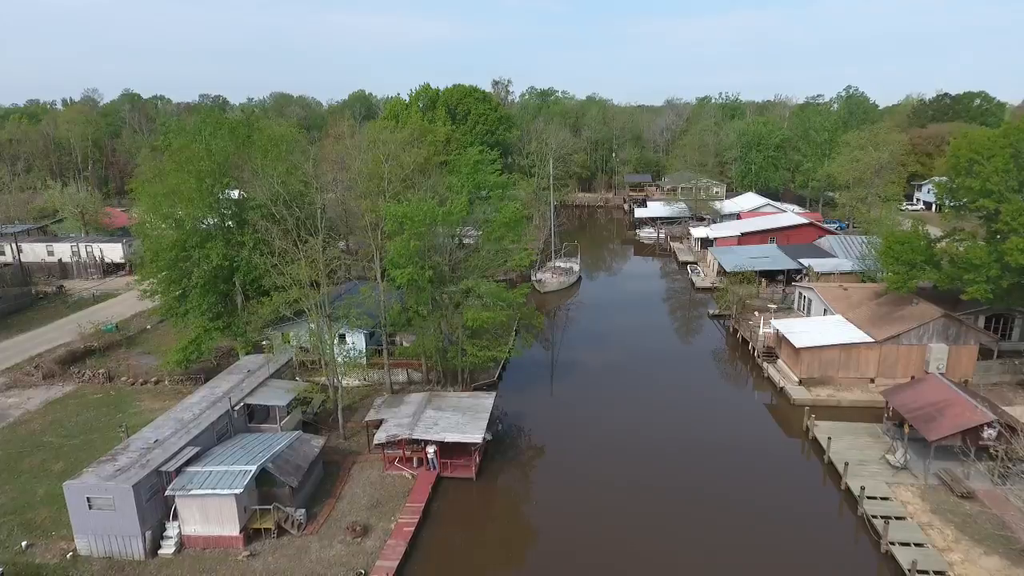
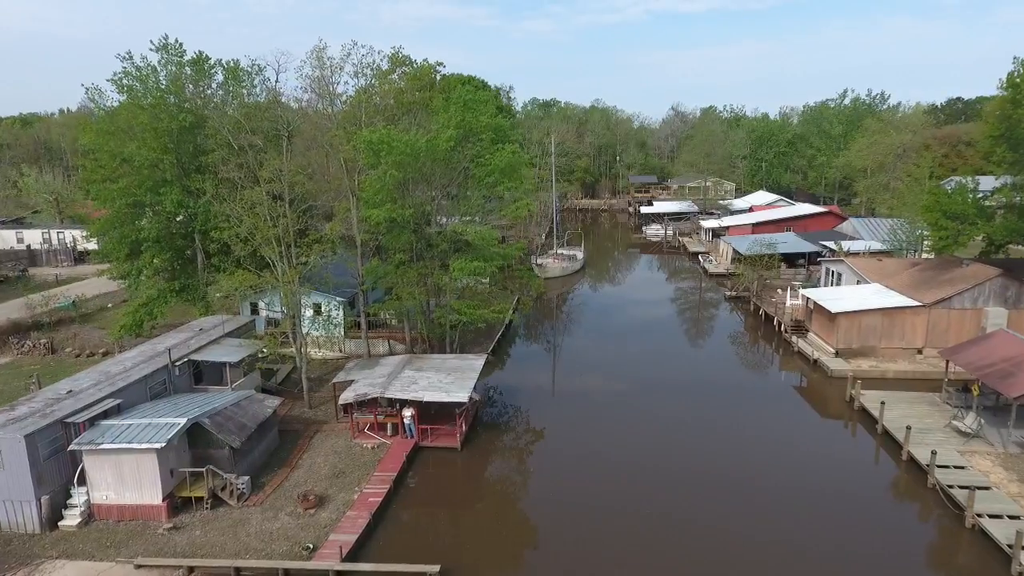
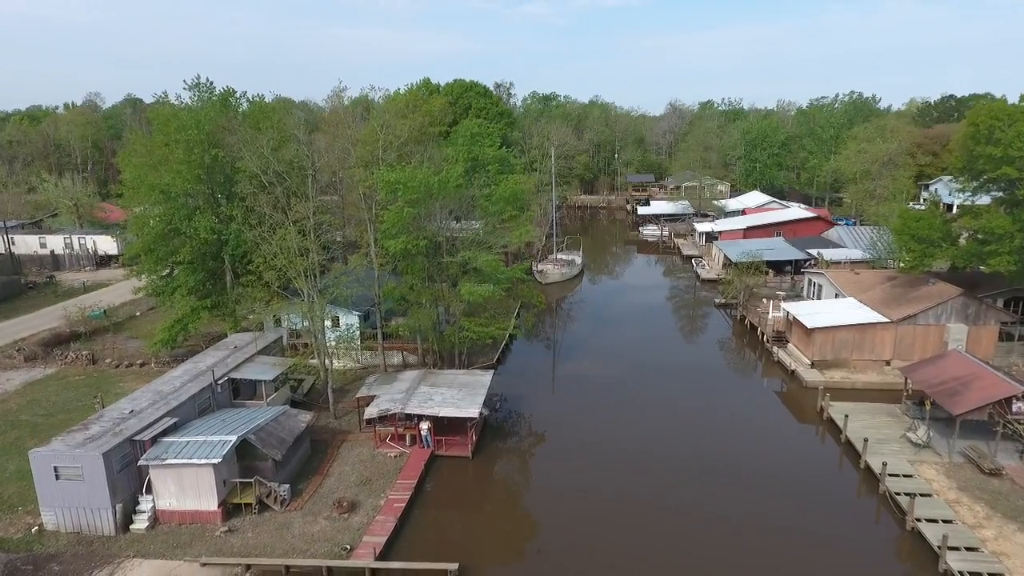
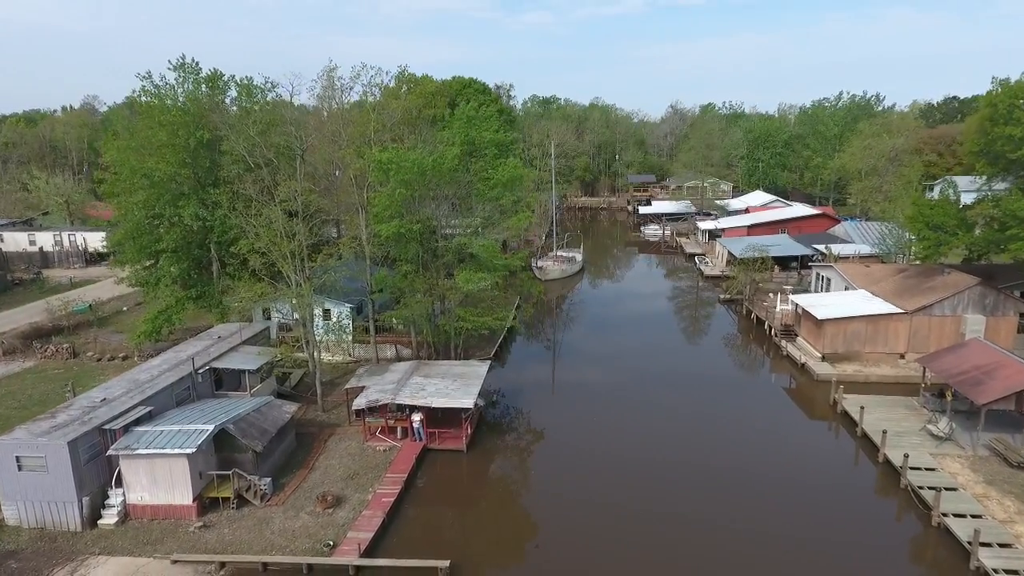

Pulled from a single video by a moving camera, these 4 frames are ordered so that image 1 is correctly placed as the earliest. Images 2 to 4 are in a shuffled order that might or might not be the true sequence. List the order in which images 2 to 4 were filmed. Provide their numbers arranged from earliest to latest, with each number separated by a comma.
3, 4, 2
